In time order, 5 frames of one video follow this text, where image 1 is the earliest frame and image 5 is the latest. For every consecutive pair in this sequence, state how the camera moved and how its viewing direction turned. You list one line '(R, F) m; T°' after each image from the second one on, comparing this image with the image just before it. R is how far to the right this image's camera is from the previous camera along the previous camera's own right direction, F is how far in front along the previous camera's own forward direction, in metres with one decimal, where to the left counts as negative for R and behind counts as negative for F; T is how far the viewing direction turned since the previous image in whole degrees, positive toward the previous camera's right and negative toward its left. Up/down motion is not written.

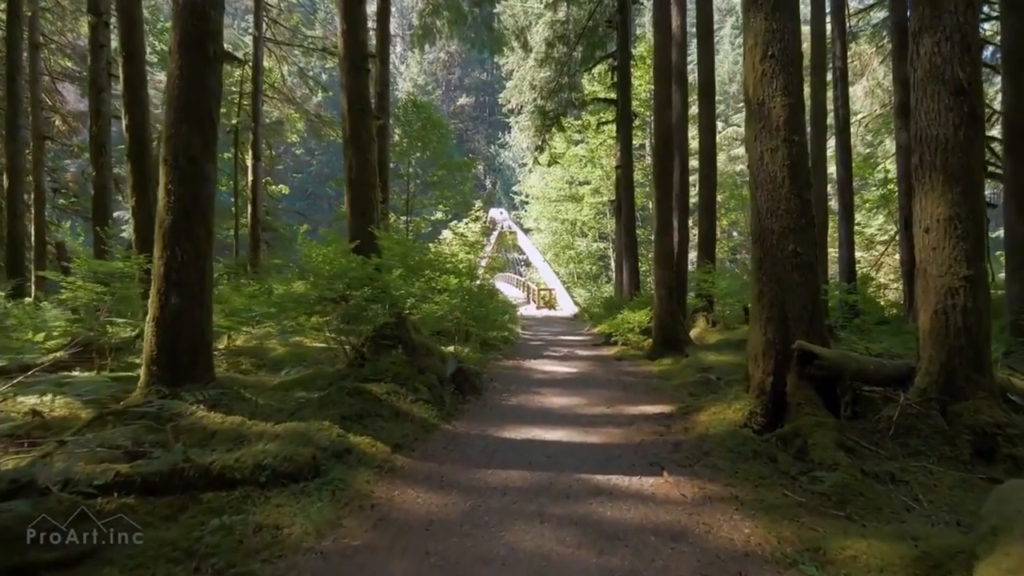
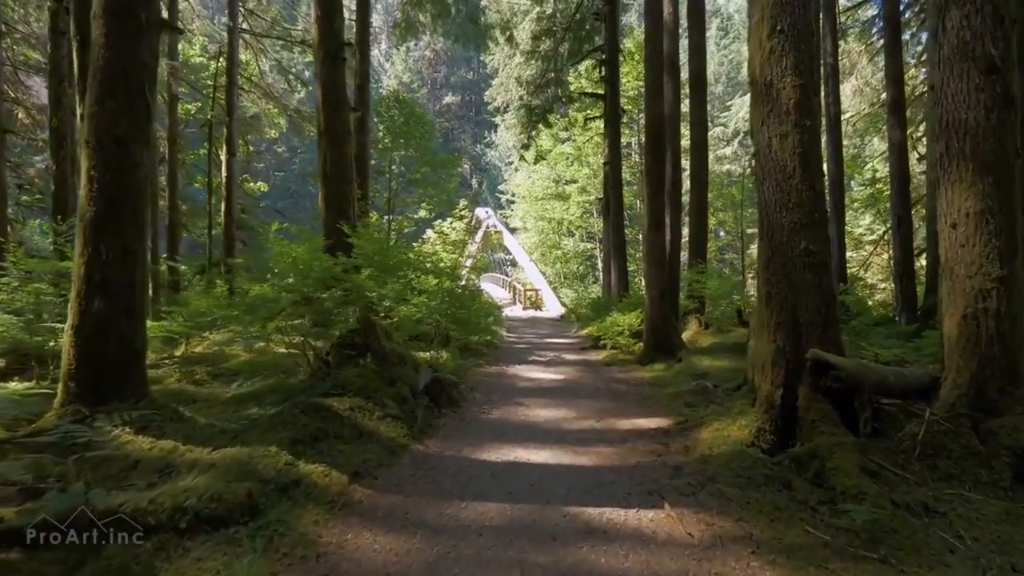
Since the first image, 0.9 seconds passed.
(+0.1, +0.6) m; +1°
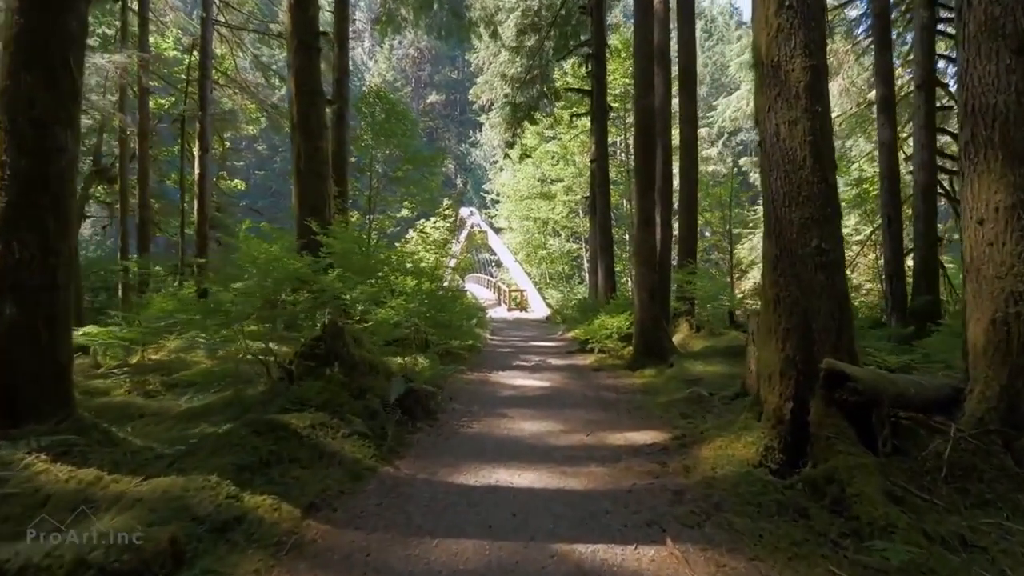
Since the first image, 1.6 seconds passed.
(0.0, +0.5) m; +1°
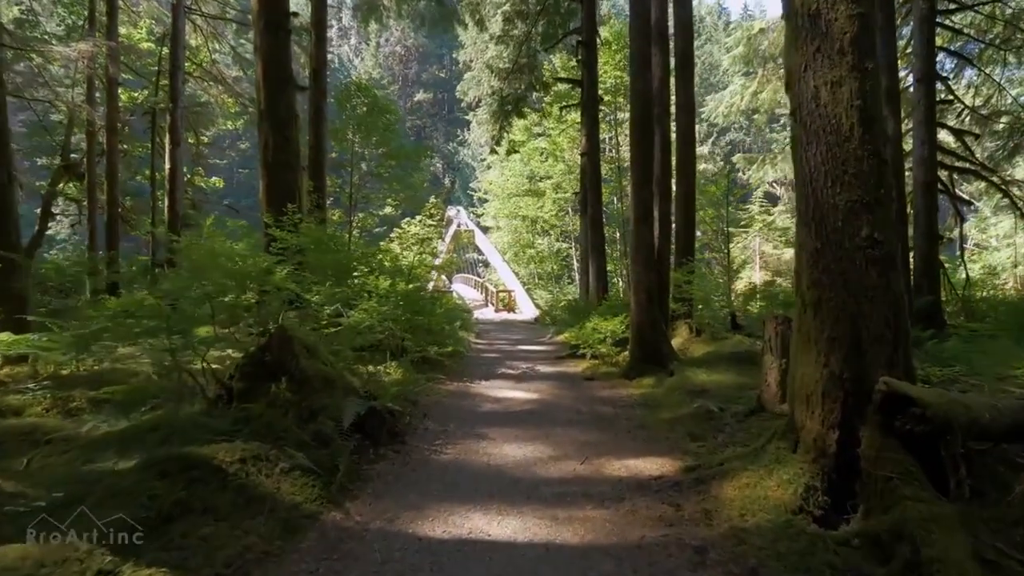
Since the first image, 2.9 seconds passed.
(+0.1, +0.9) m; +1°
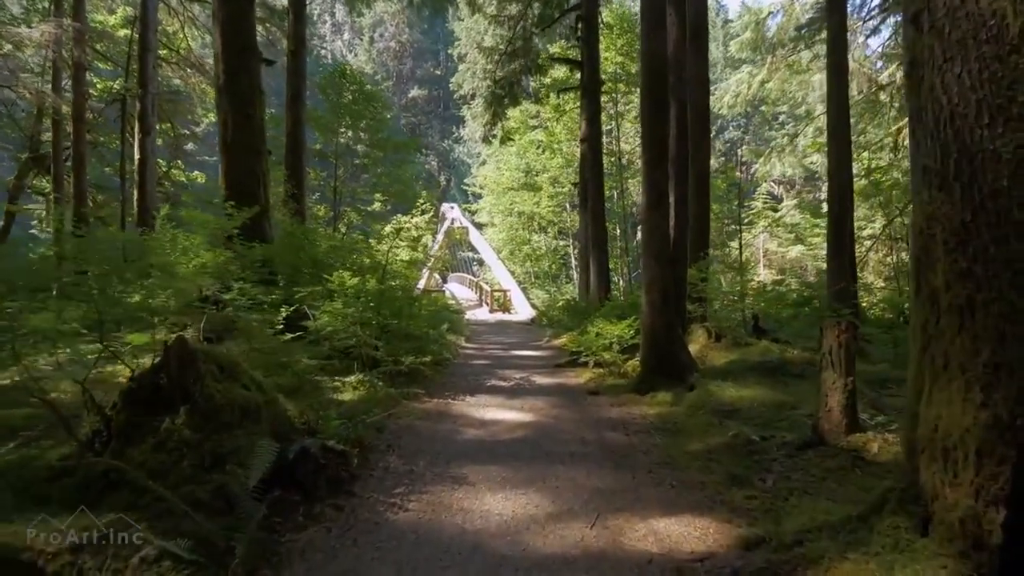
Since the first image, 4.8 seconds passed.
(+0.1, +1.3) m; 0°
